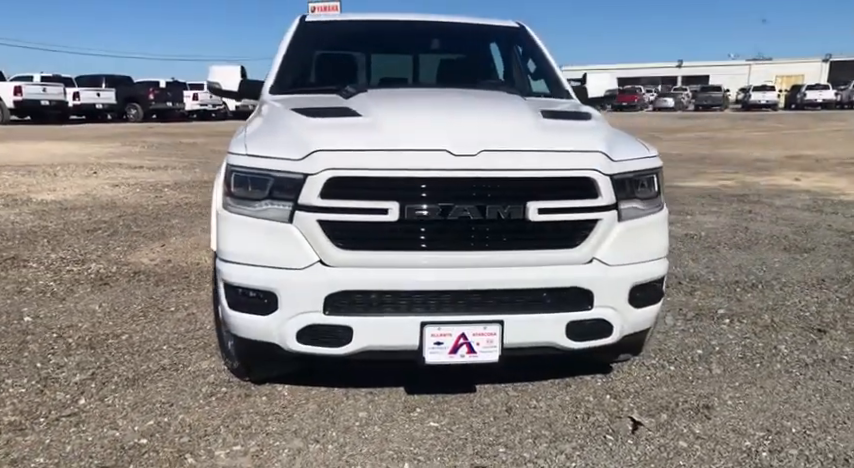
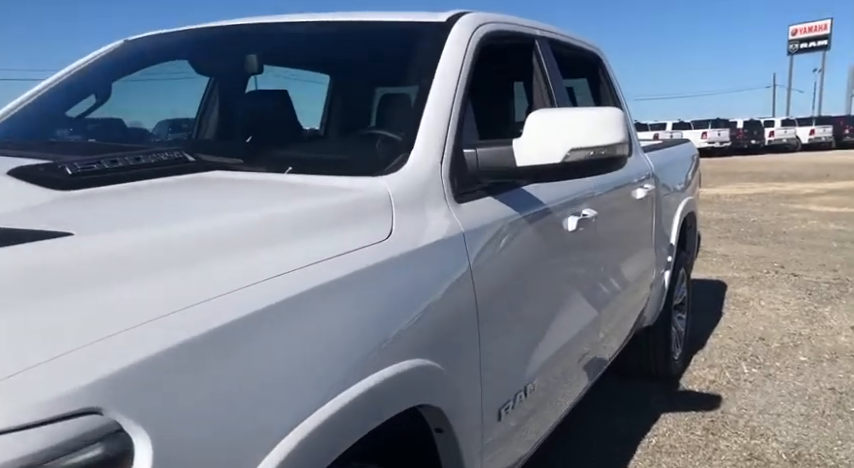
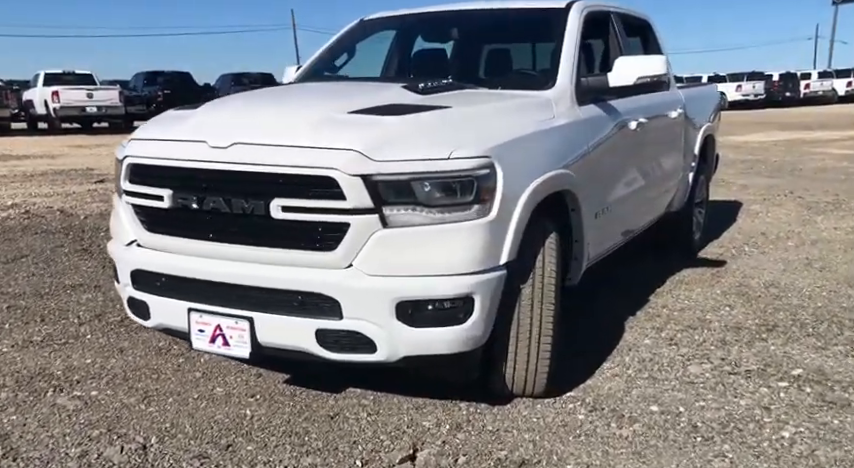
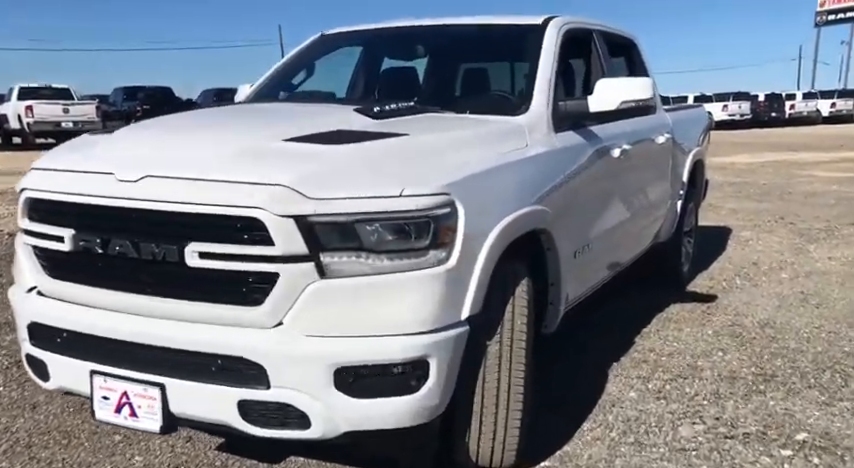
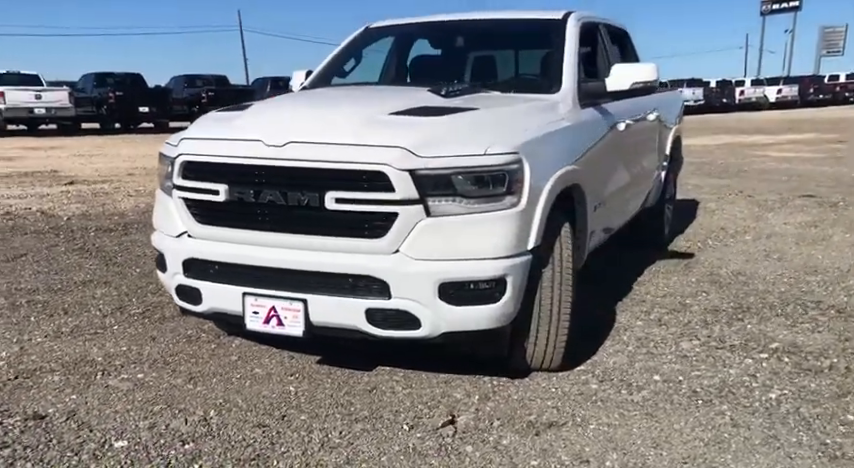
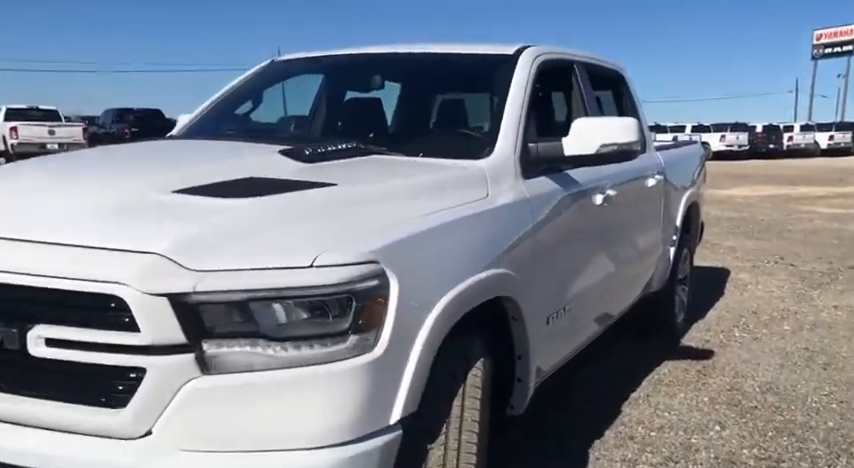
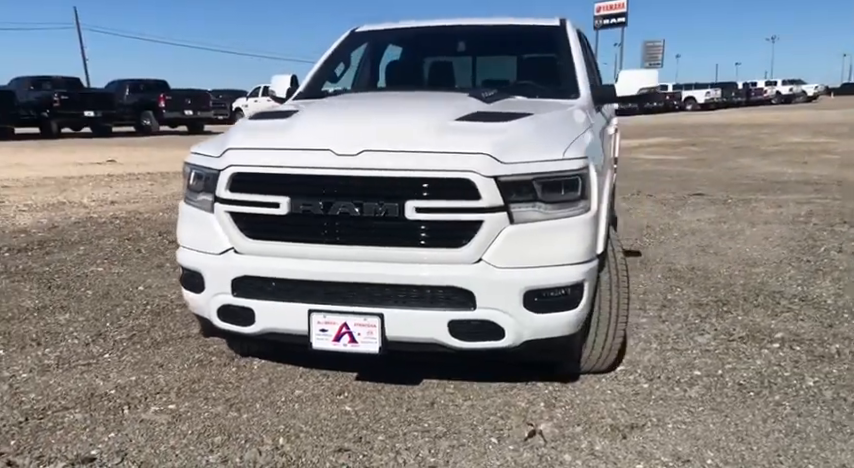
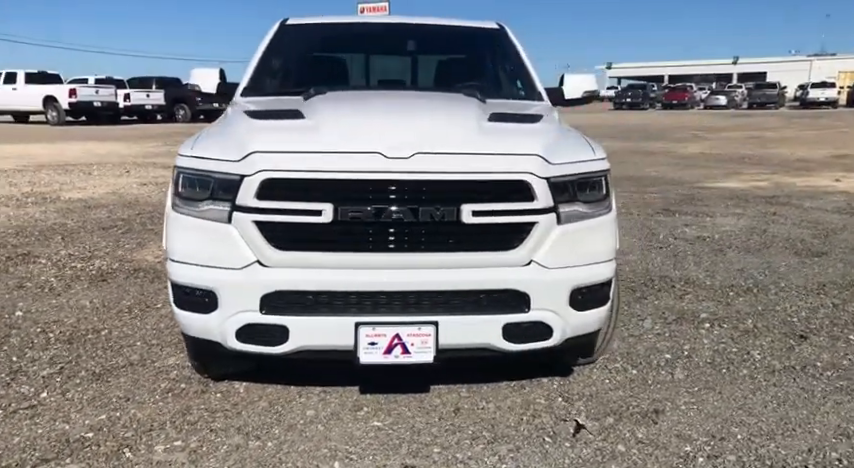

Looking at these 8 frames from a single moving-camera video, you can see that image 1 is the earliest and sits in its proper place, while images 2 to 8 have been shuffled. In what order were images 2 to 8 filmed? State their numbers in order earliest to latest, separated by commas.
8, 7, 5, 3, 4, 6, 2
